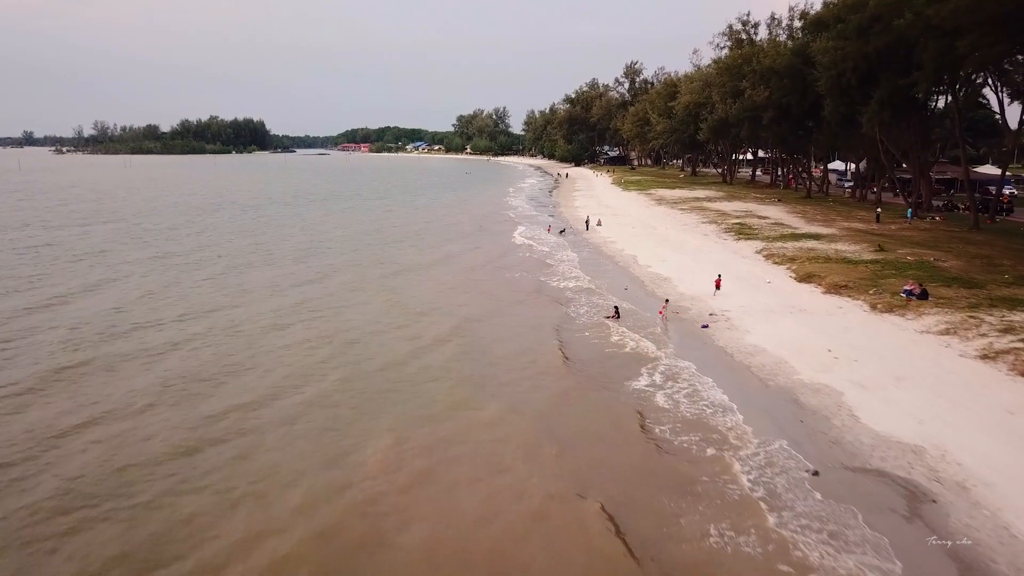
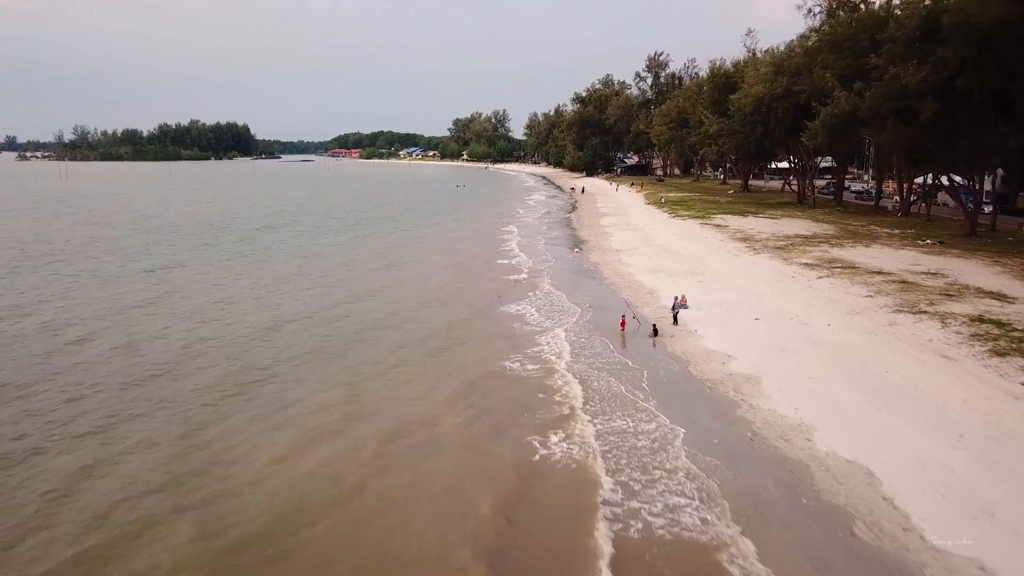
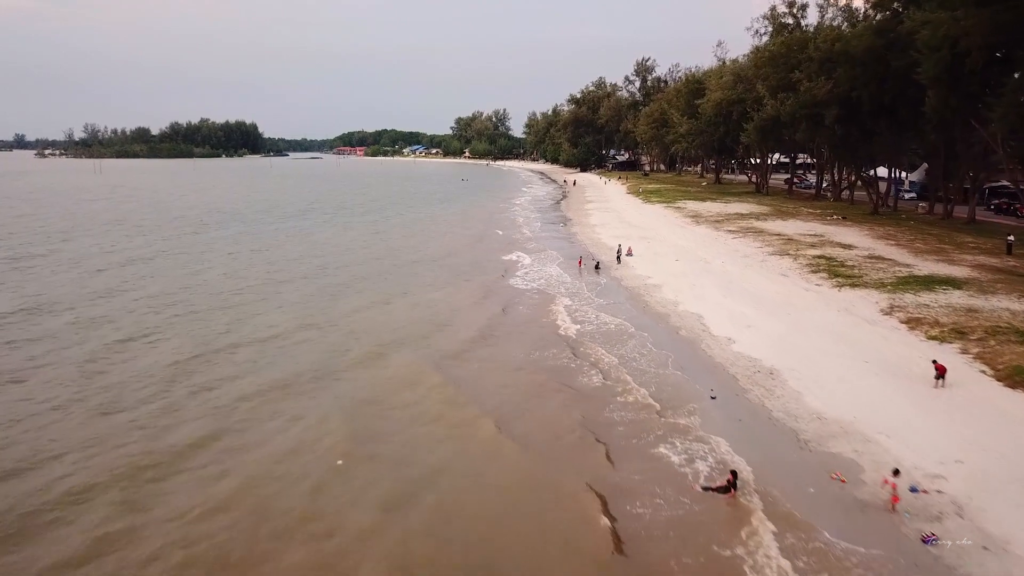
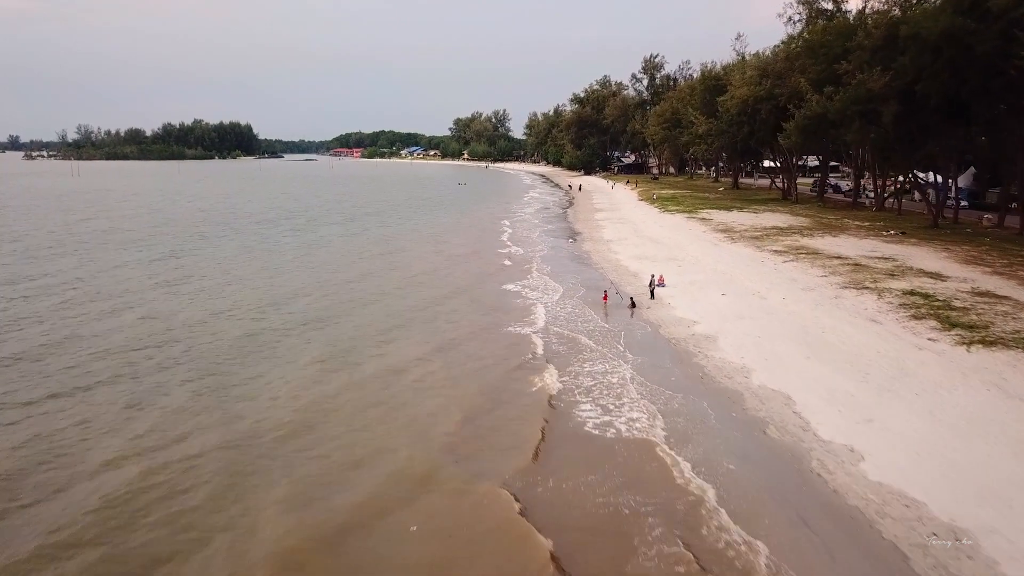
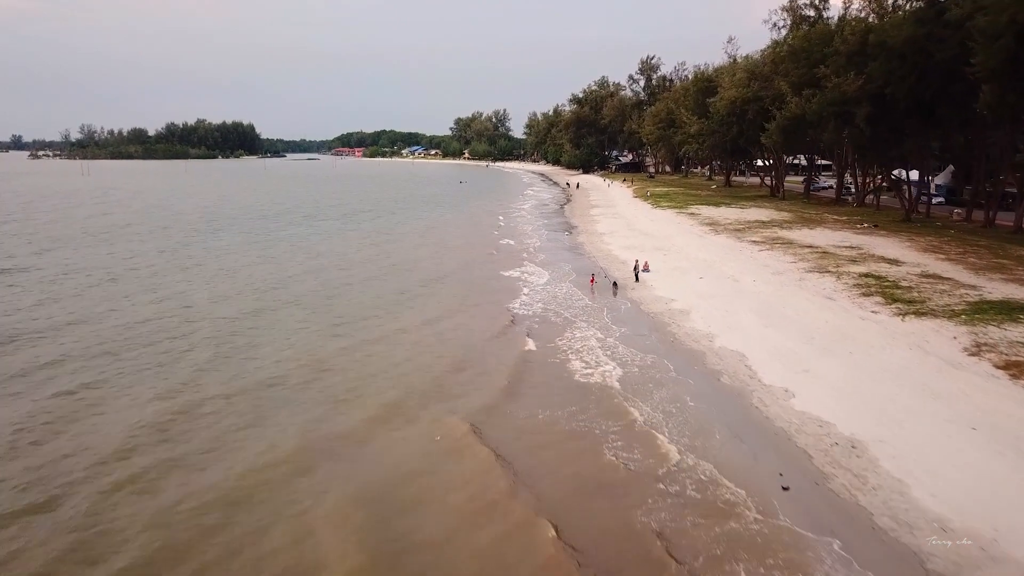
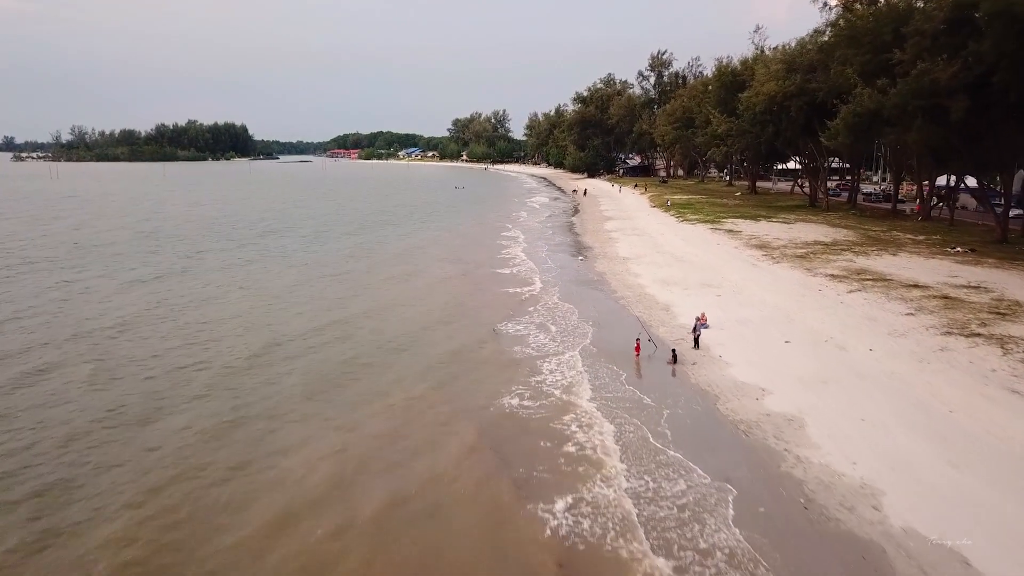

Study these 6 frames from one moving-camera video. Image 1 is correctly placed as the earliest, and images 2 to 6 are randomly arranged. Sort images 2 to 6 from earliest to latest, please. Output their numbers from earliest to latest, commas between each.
3, 5, 4, 2, 6
